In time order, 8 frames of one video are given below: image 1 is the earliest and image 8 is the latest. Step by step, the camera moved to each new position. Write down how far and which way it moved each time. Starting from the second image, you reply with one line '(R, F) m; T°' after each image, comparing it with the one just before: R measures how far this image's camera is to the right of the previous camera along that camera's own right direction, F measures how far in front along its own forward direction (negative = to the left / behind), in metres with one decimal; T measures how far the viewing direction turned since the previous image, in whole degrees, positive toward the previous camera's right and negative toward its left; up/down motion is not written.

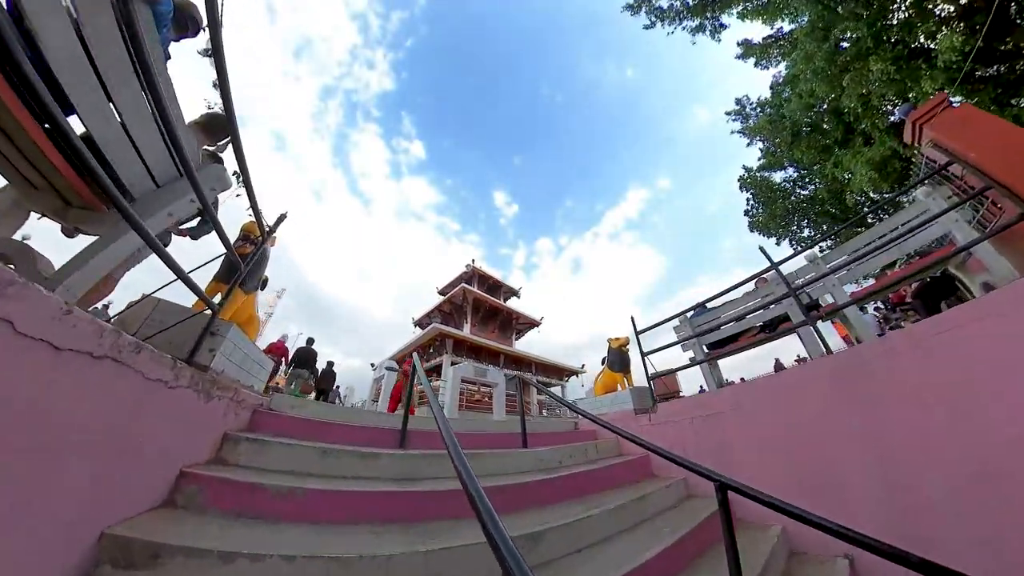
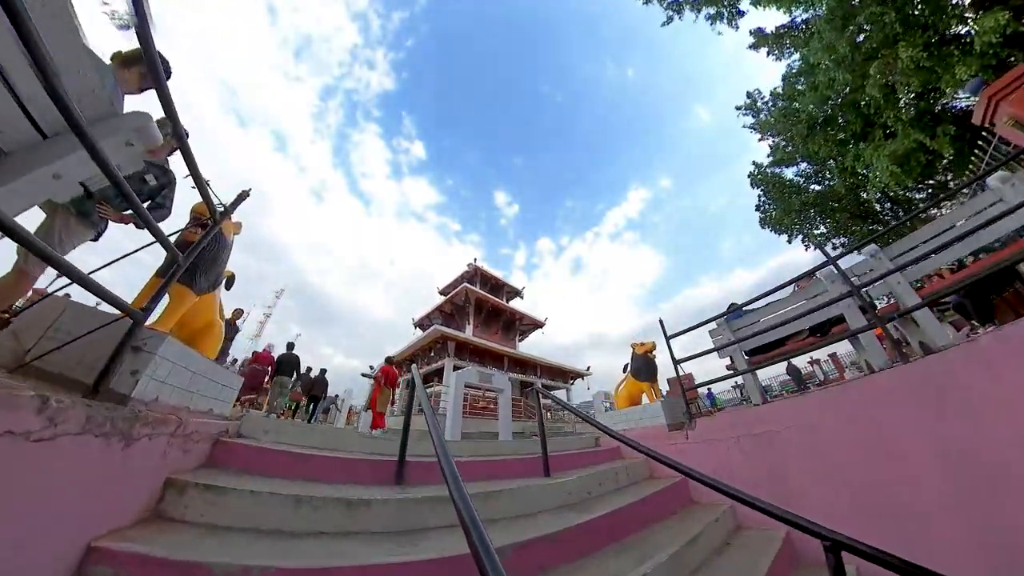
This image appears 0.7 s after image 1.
(-0.2, +0.5) m; 0°
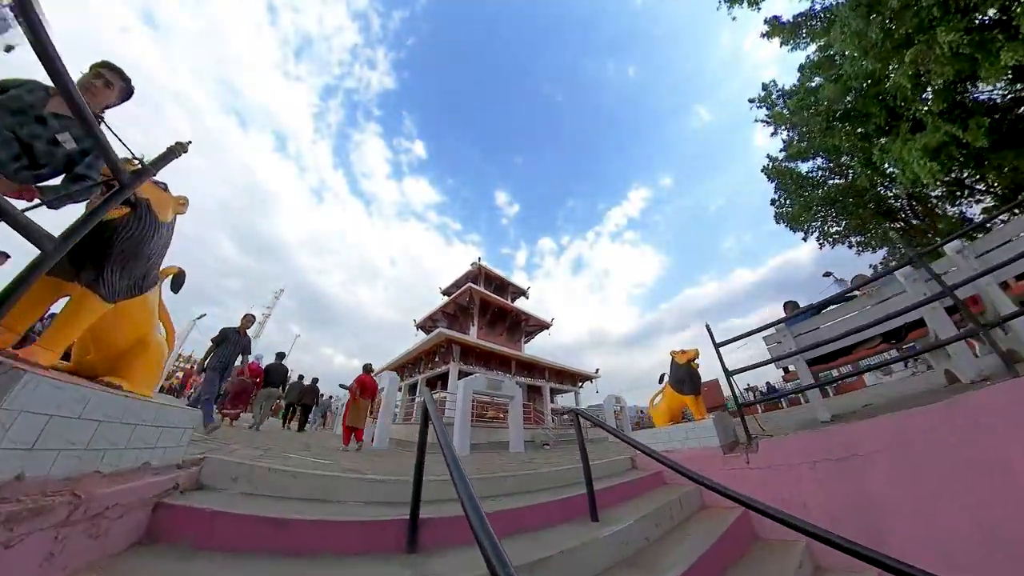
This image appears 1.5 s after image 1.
(-0.2, +0.6) m; 0°
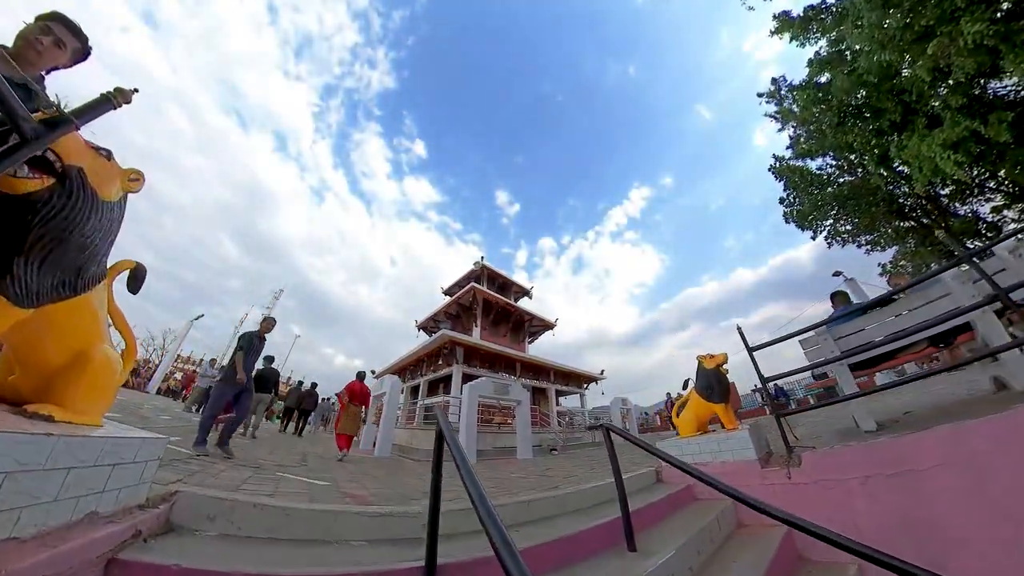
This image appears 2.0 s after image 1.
(-0.1, +0.3) m; 0°
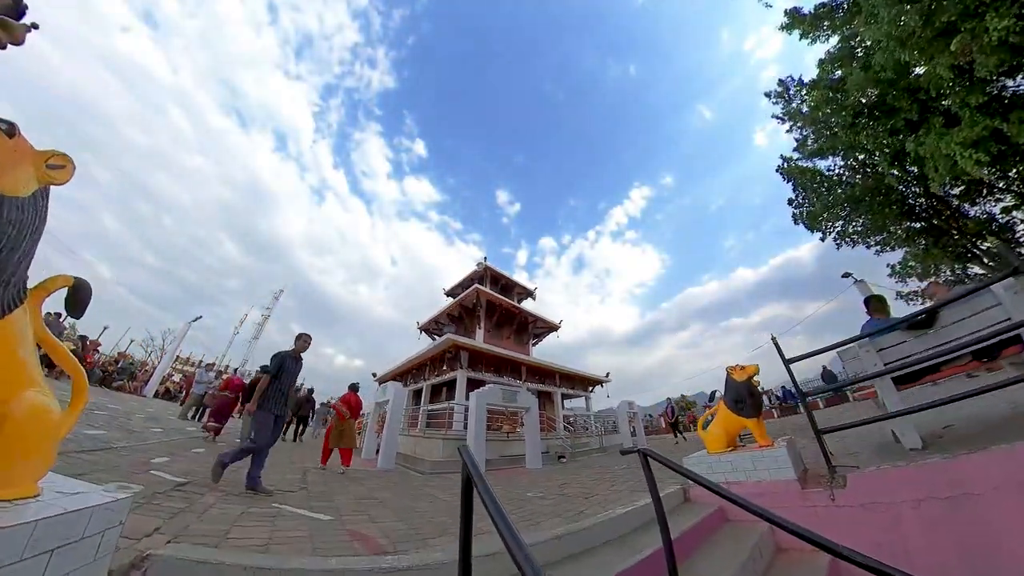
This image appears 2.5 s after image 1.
(-0.2, +0.3) m; 0°
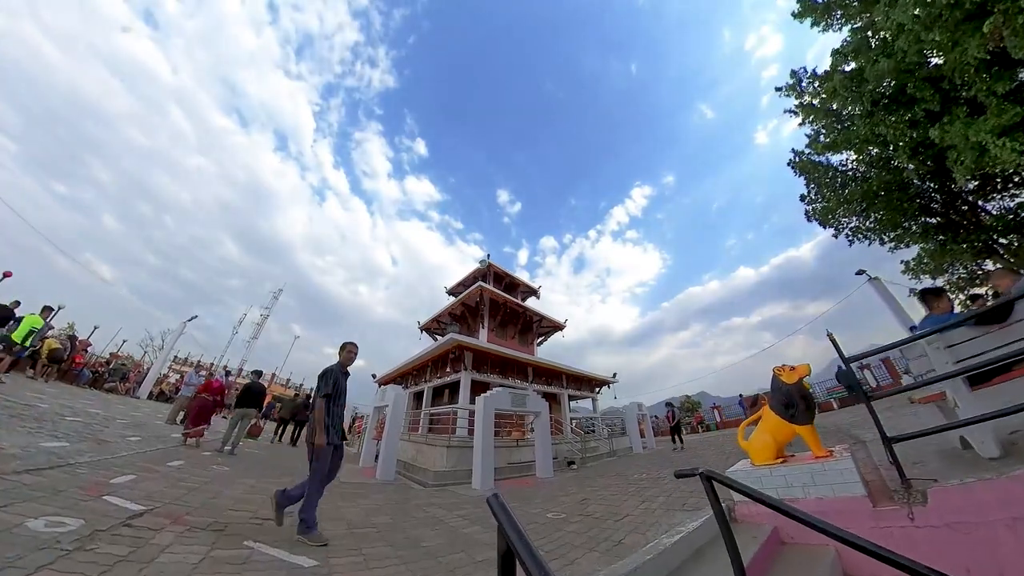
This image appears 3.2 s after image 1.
(-0.2, +0.4) m; 0°
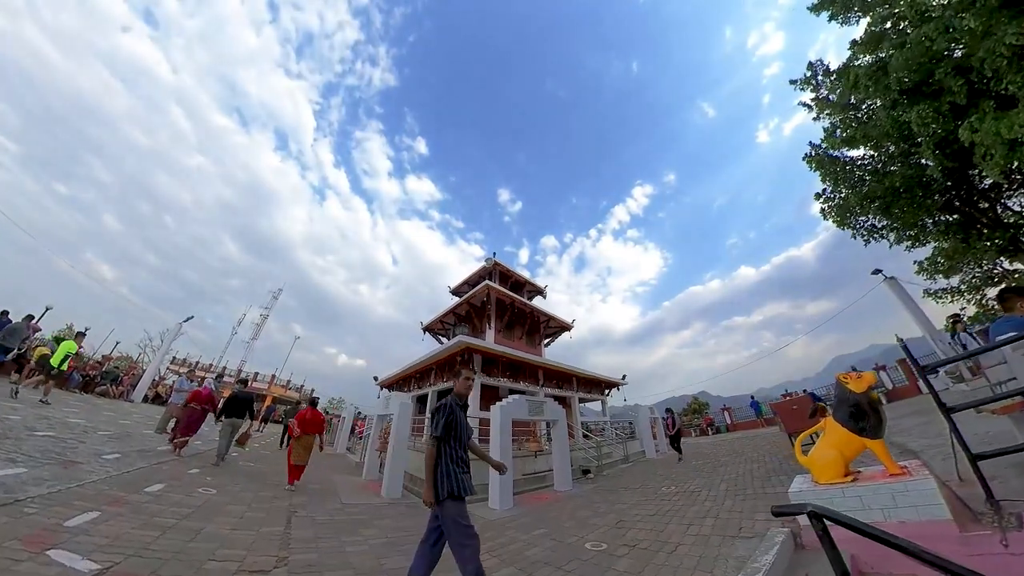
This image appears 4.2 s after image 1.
(-0.3, +0.5) m; 0°
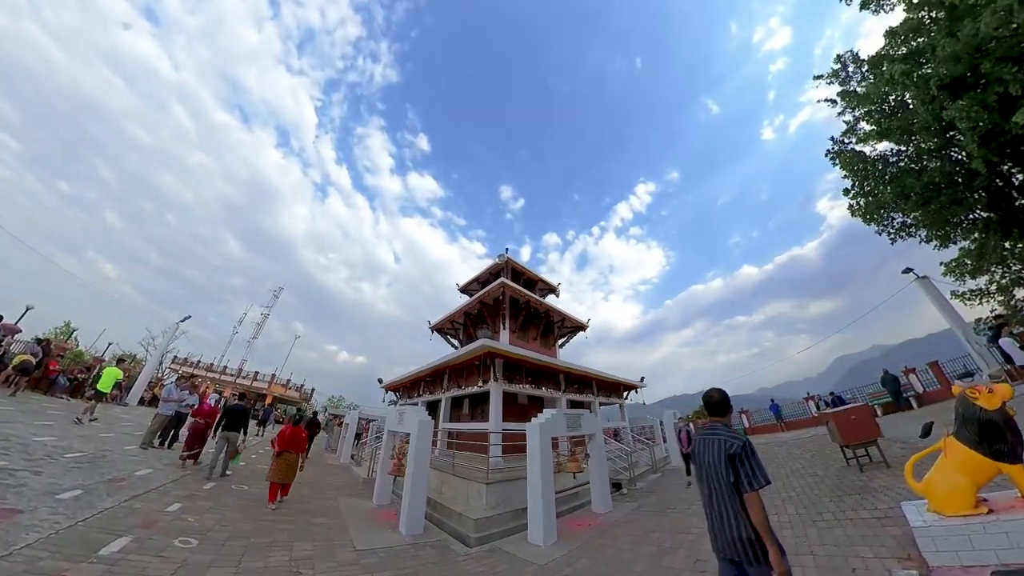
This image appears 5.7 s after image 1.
(-0.5, +0.8) m; 0°
